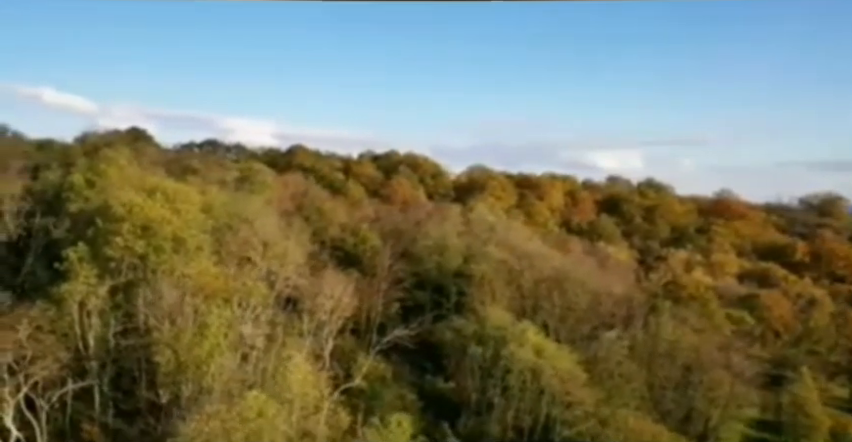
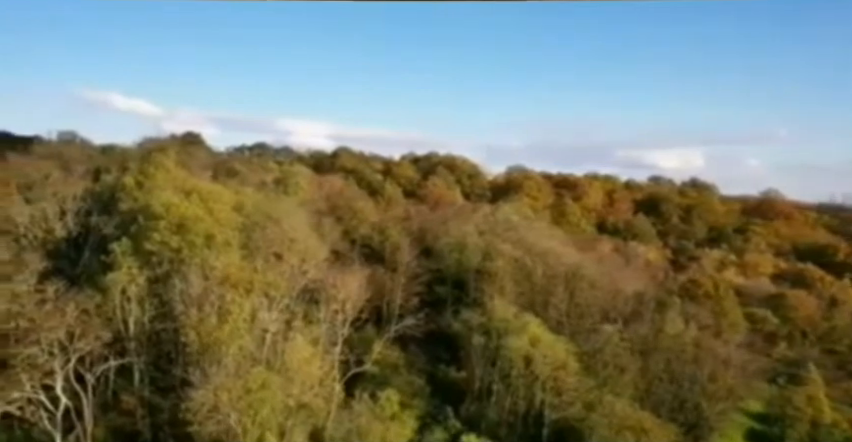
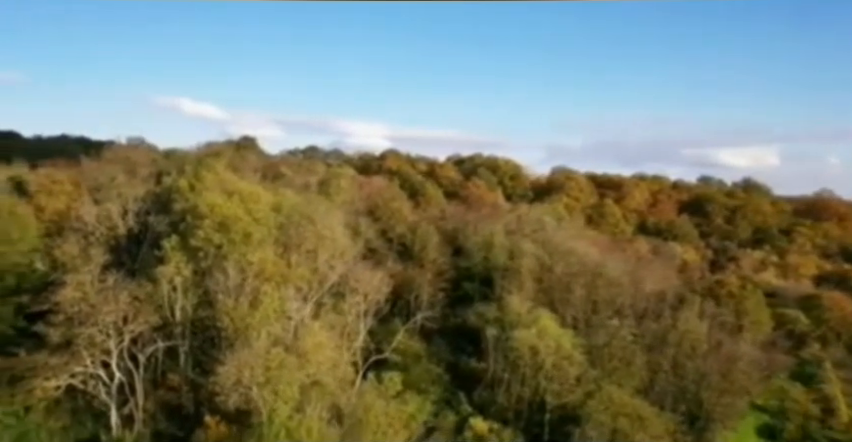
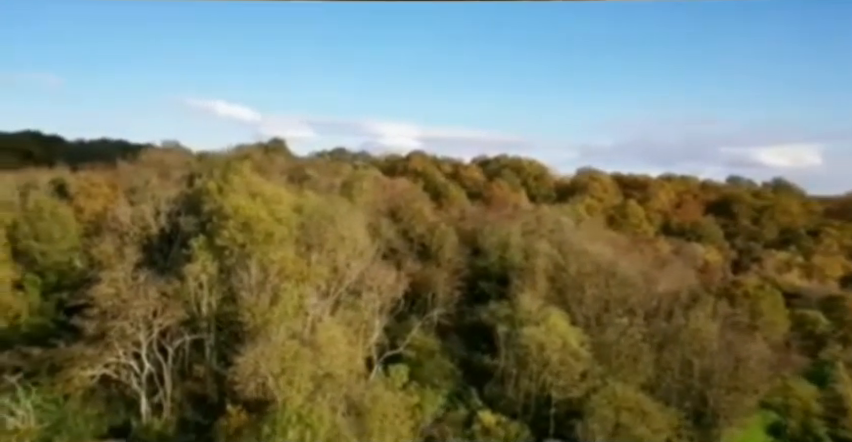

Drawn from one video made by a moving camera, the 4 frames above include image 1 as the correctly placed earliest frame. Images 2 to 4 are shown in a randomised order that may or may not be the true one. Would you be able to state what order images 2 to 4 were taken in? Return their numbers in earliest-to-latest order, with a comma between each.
2, 3, 4
